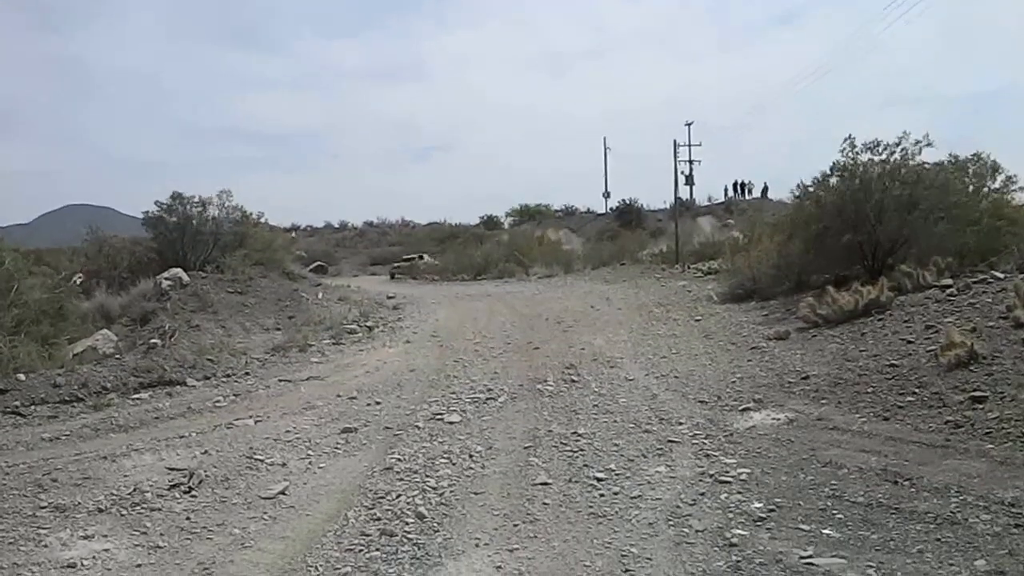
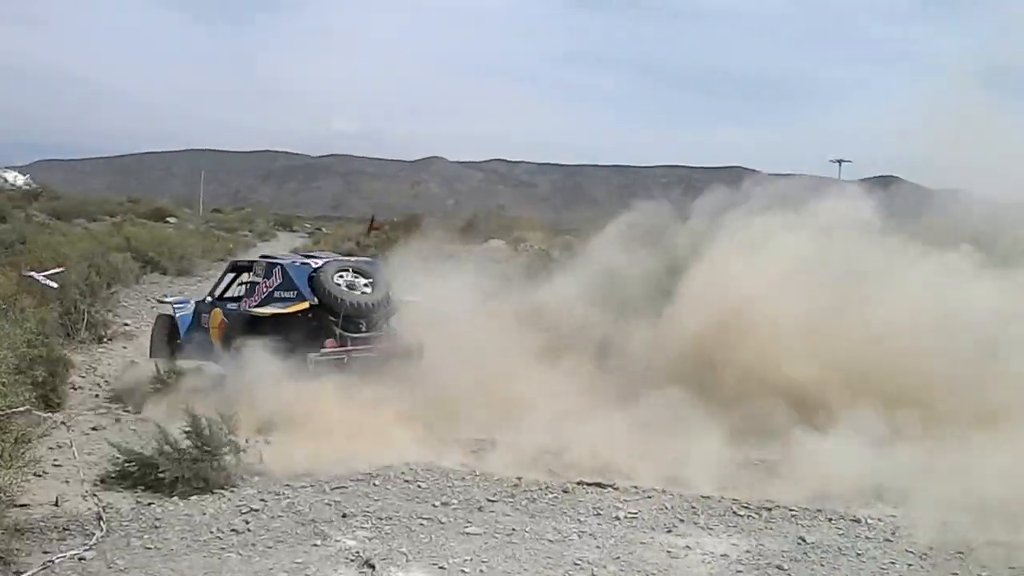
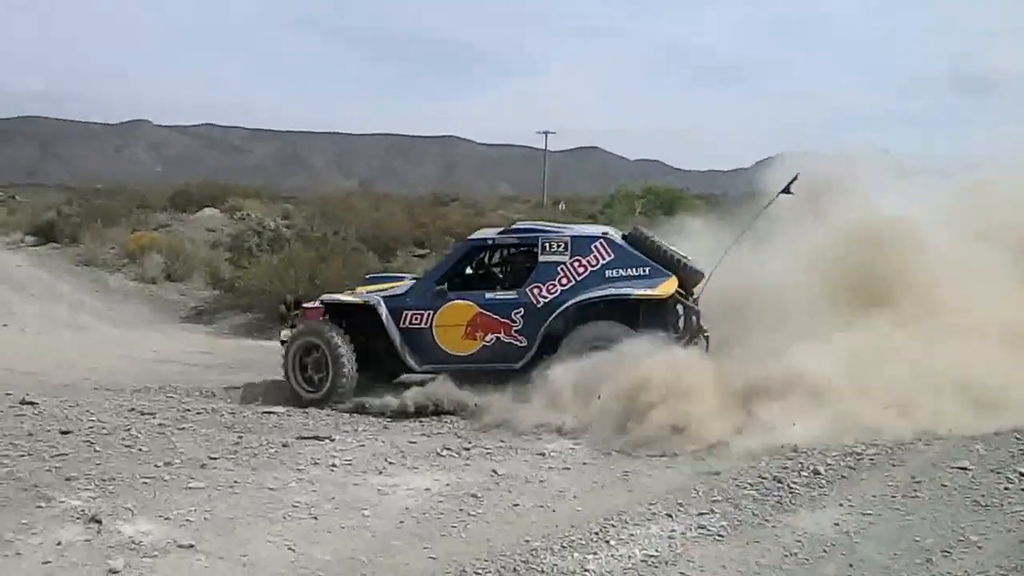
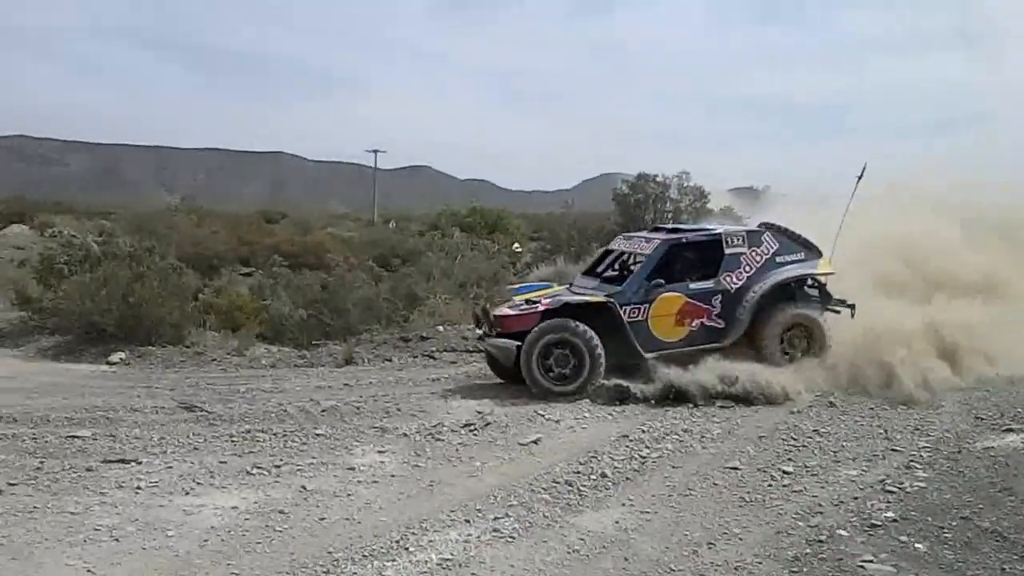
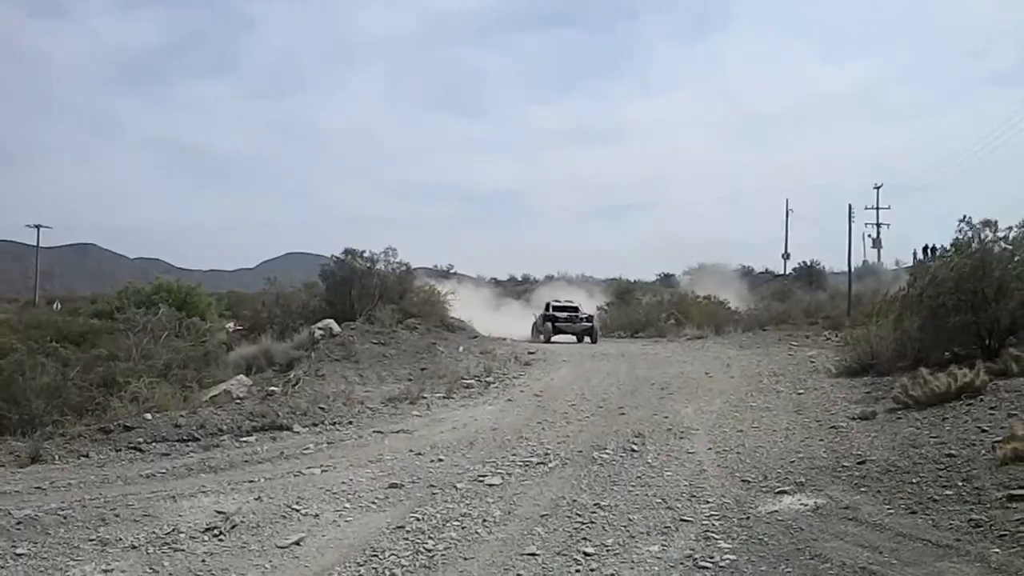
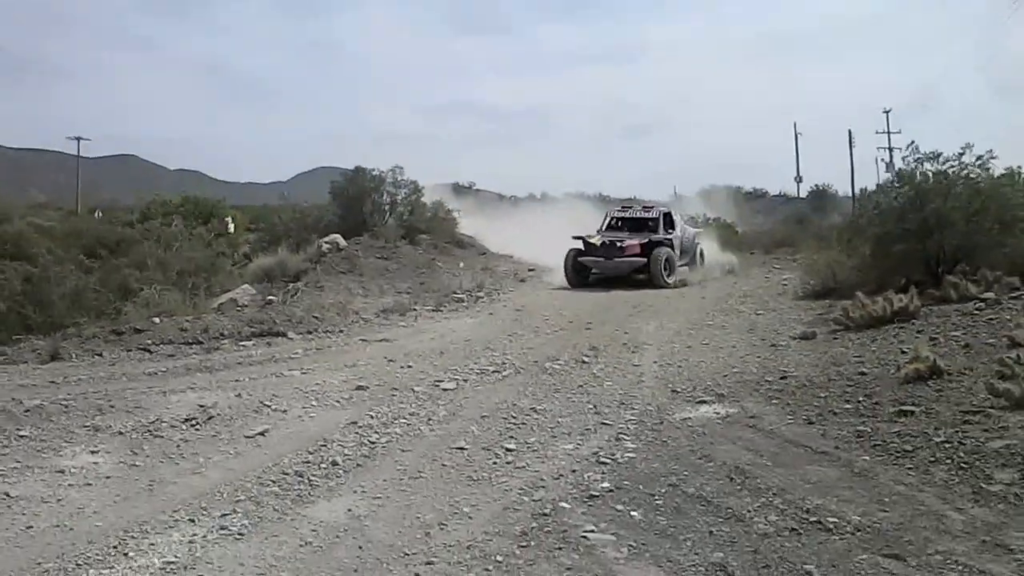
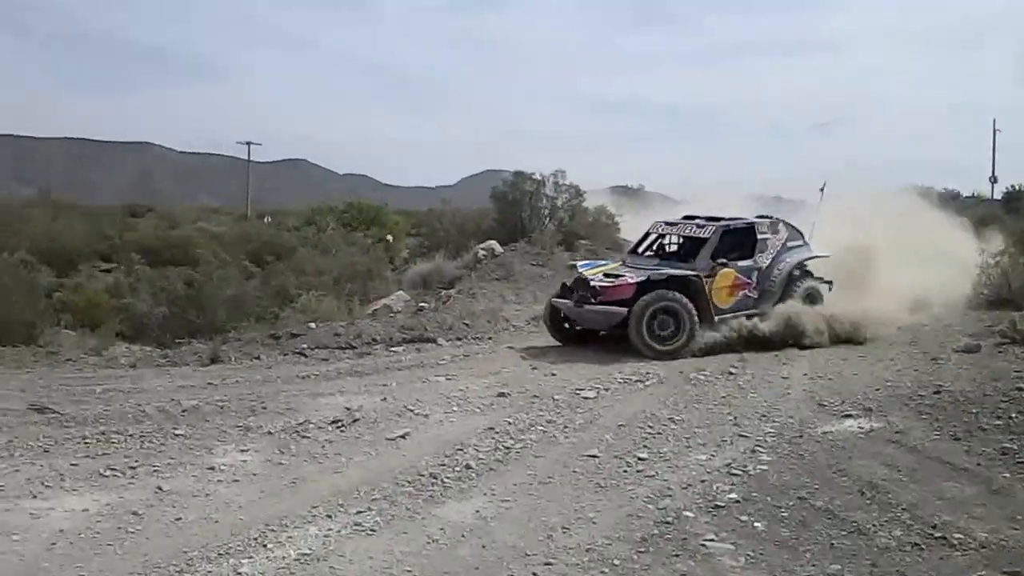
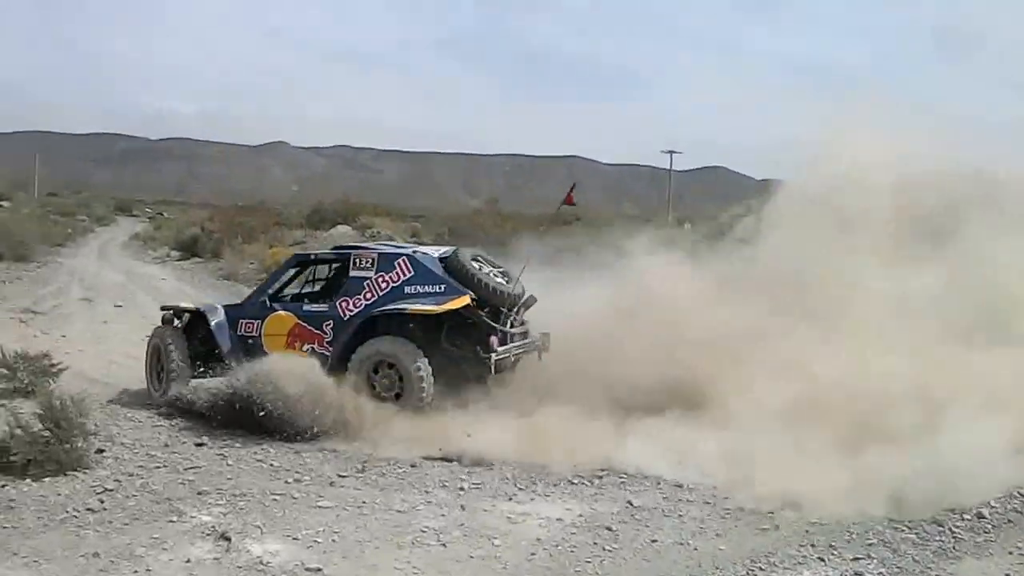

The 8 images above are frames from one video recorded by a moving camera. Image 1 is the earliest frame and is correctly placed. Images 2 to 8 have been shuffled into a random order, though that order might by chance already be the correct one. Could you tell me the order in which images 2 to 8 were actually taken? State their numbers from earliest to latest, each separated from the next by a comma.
5, 6, 7, 4, 3, 8, 2
